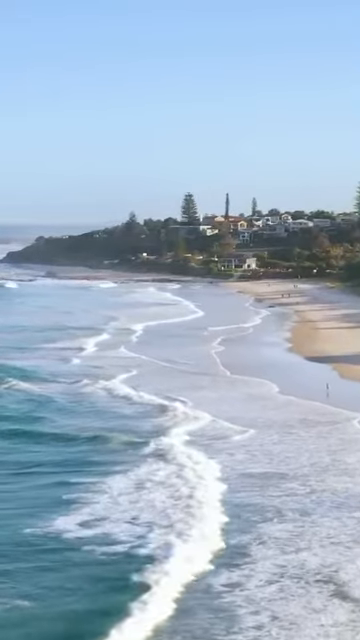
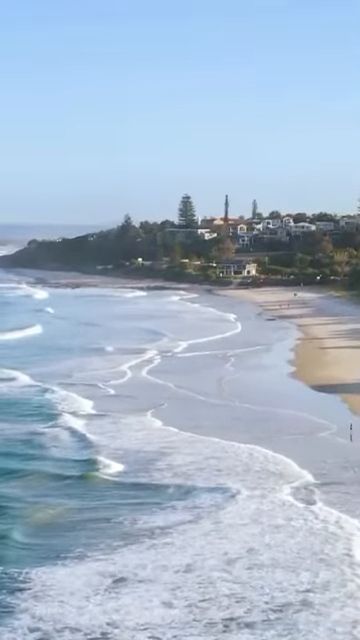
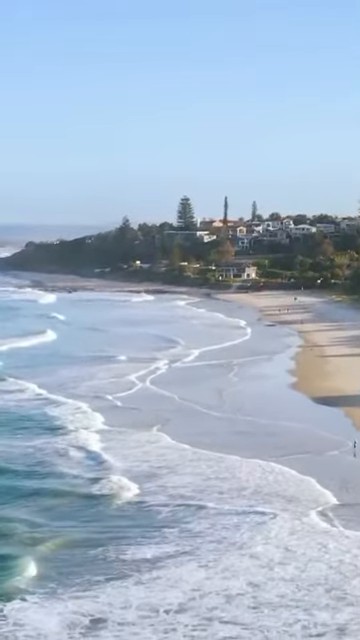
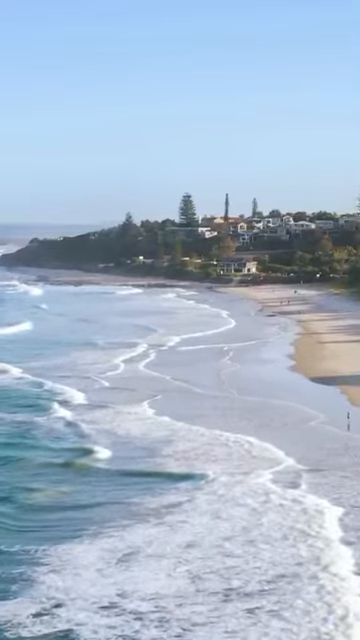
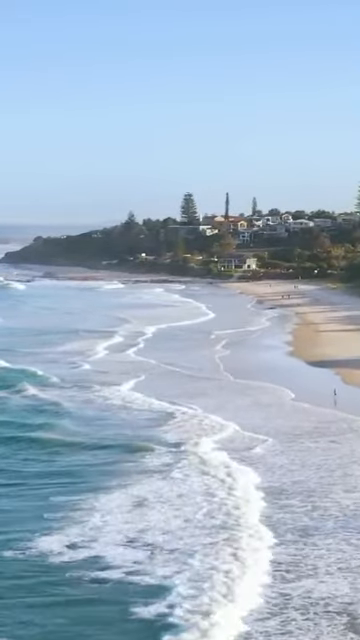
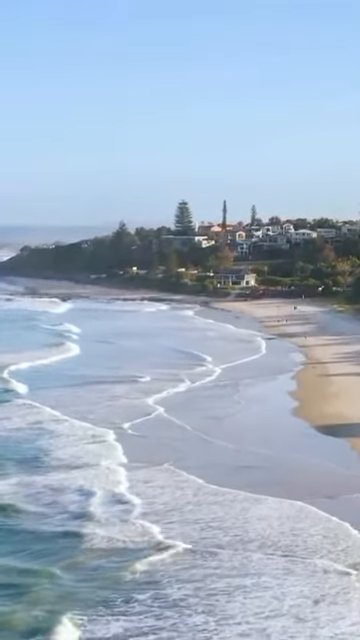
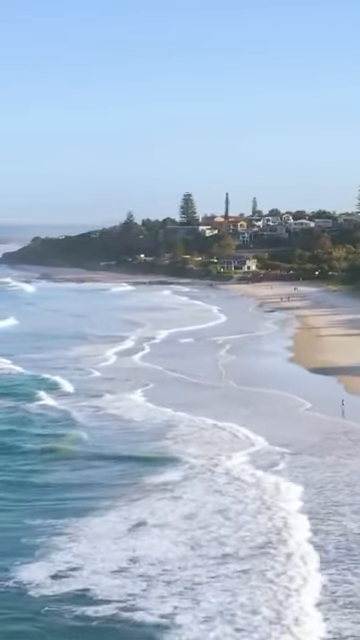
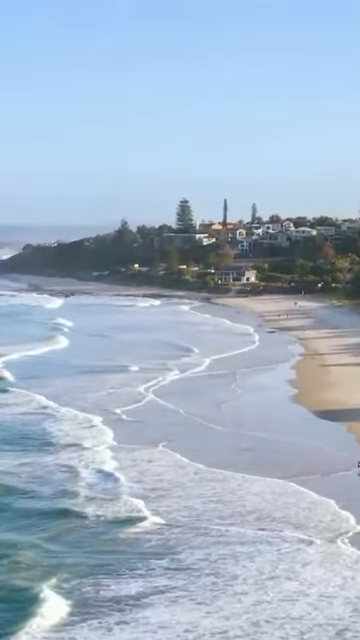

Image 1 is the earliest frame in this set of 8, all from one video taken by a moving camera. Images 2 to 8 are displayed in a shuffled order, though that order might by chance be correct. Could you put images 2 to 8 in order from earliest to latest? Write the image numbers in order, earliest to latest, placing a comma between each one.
5, 7, 4, 2, 3, 8, 6
